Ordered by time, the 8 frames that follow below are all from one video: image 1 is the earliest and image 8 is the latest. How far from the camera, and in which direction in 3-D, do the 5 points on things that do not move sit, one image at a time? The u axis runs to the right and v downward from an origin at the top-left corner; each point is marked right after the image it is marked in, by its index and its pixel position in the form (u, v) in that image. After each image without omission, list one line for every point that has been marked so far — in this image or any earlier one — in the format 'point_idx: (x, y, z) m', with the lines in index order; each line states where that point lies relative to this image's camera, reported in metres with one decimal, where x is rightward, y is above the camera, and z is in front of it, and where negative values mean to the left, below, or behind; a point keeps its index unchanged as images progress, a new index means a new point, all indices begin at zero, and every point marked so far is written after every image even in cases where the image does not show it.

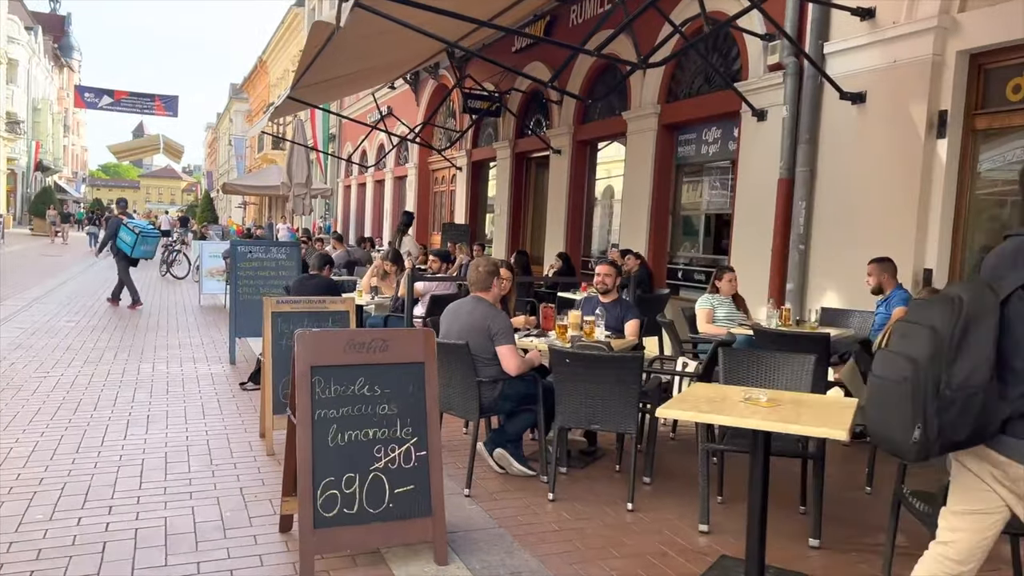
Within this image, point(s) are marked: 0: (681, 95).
0: (+2.1, +2.4, +10.0) m
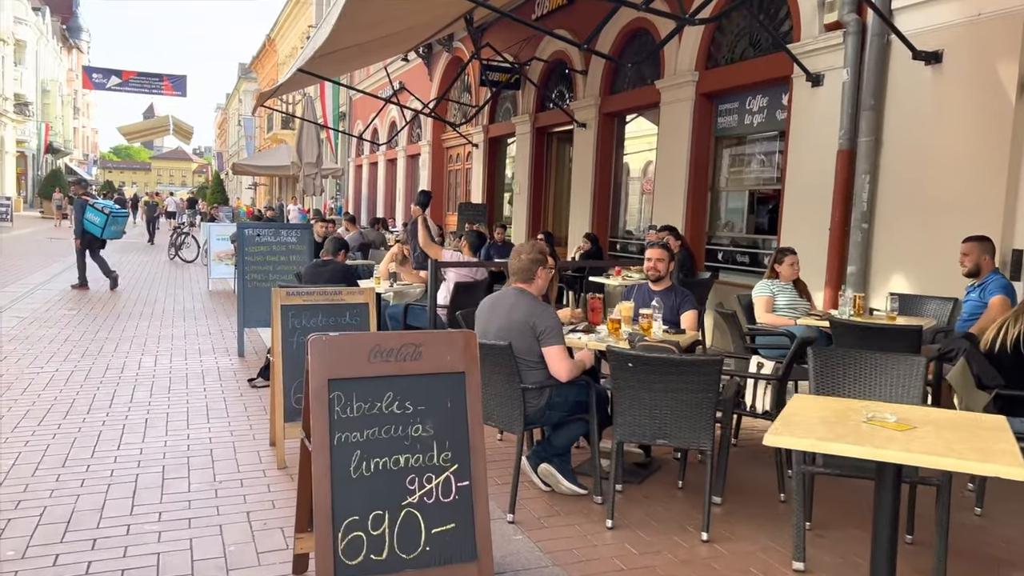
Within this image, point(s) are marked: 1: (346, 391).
0: (+2.4, +2.6, +9.2) m
1: (-0.6, -0.4, +2.9) m
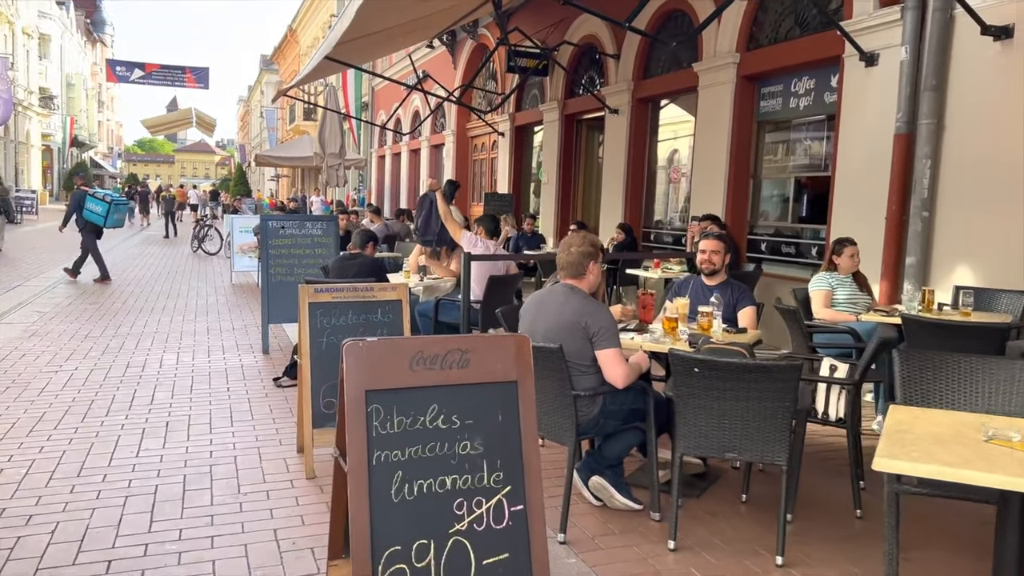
0: (+2.7, +2.7, +8.8) m
1: (-0.4, -0.4, +2.6) m
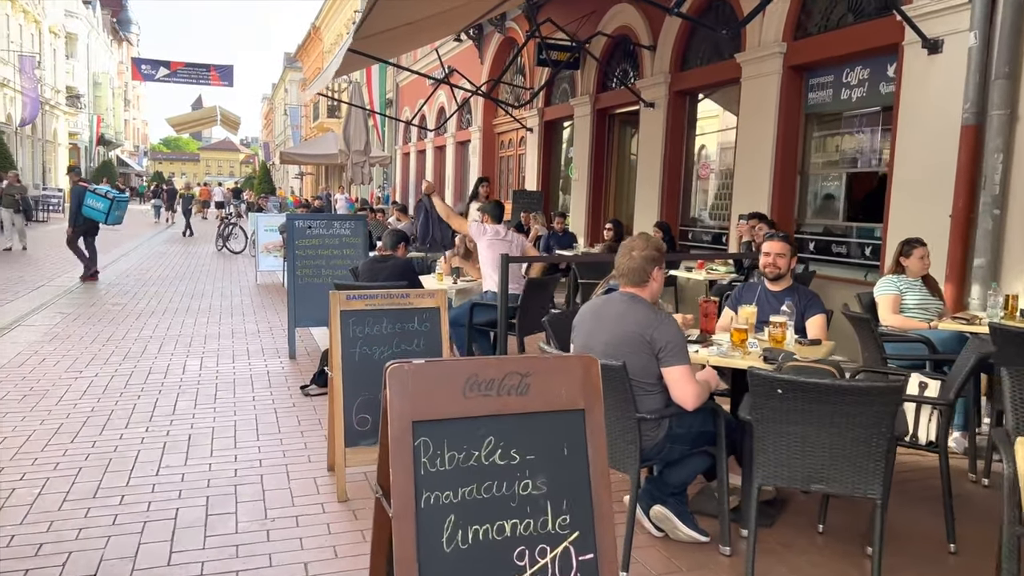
0: (+3.1, +2.6, +8.3) m
1: (-0.2, -0.4, +2.2) m
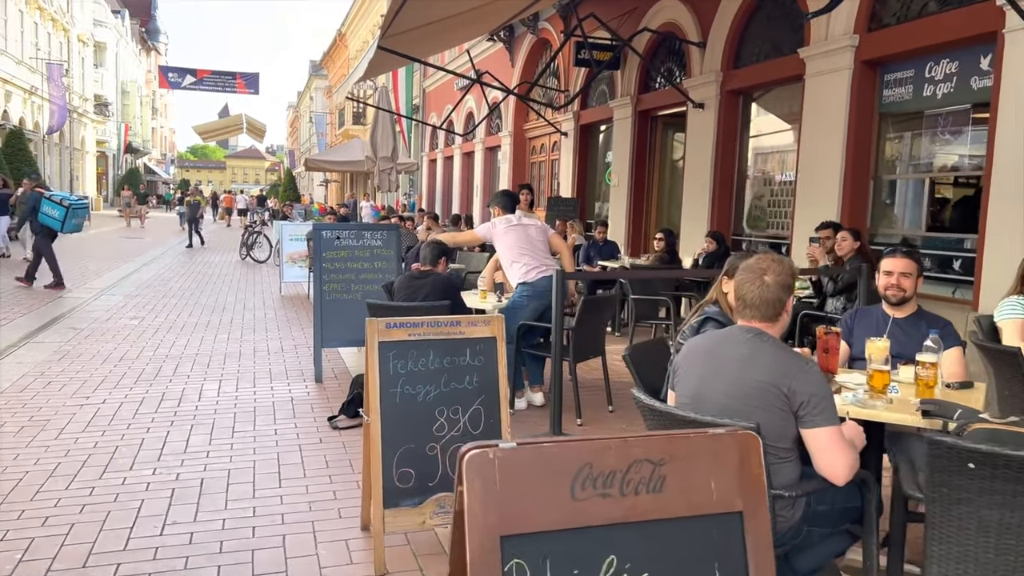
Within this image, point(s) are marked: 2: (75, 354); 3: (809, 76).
0: (+3.5, +2.5, +7.5) m
1: (0.0, -0.5, +1.5) m
2: (-4.1, -0.6, +7.6) m
3: (+3.0, +2.2, +8.3) m
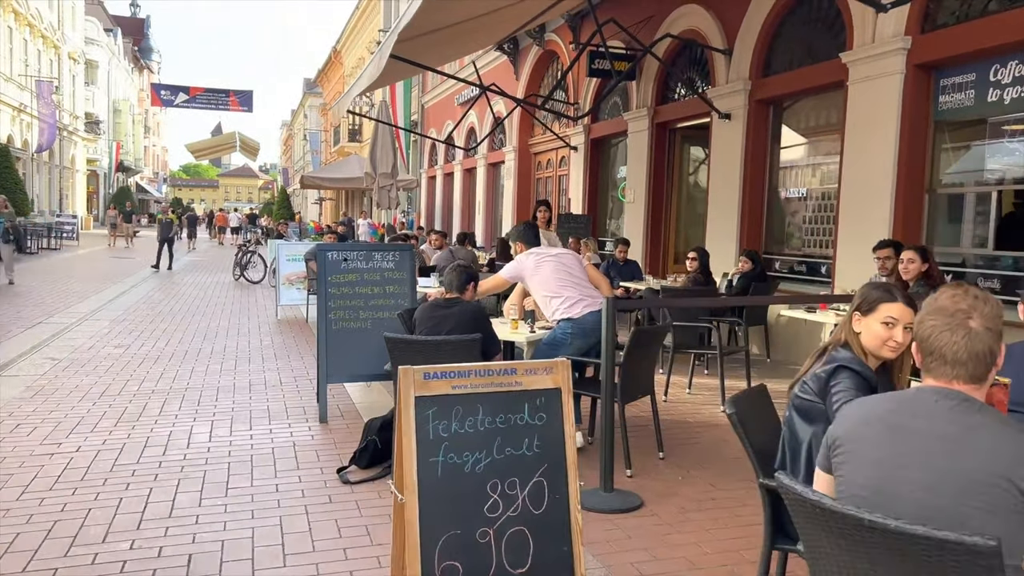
0: (+3.7, +2.3, +6.9) m
1: (+0.3, -0.6, +0.8) m
2: (-3.9, -0.9, +6.8) m
3: (+3.2, +1.9, +7.6) m
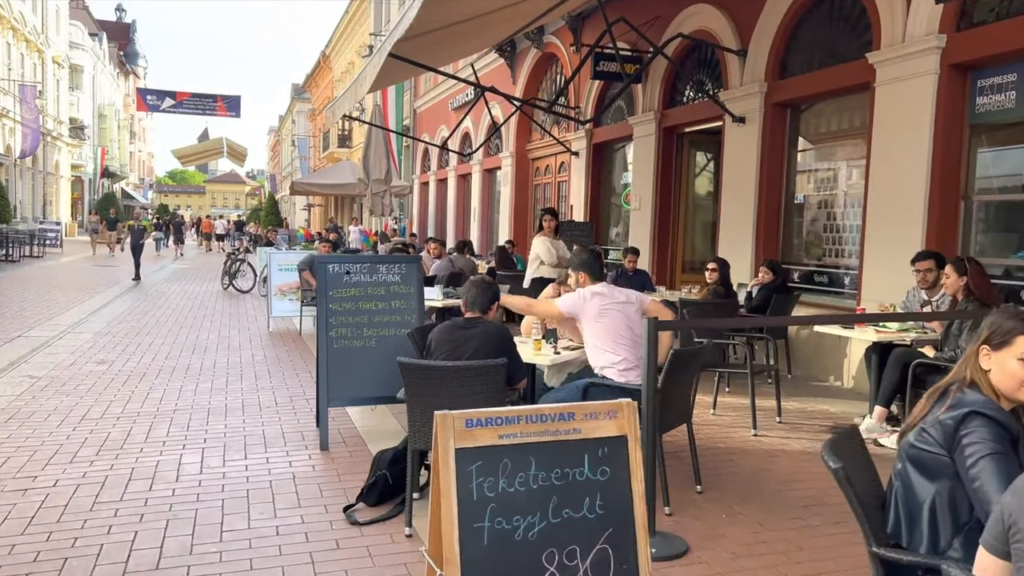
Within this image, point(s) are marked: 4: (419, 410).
0: (+3.8, +2.2, +6.5) m
1: (+0.5, -0.7, +0.3) m
2: (-3.8, -1.0, +6.3) m
3: (+3.3, +1.8, +7.2) m
4: (-0.4, -0.6, +3.9) m
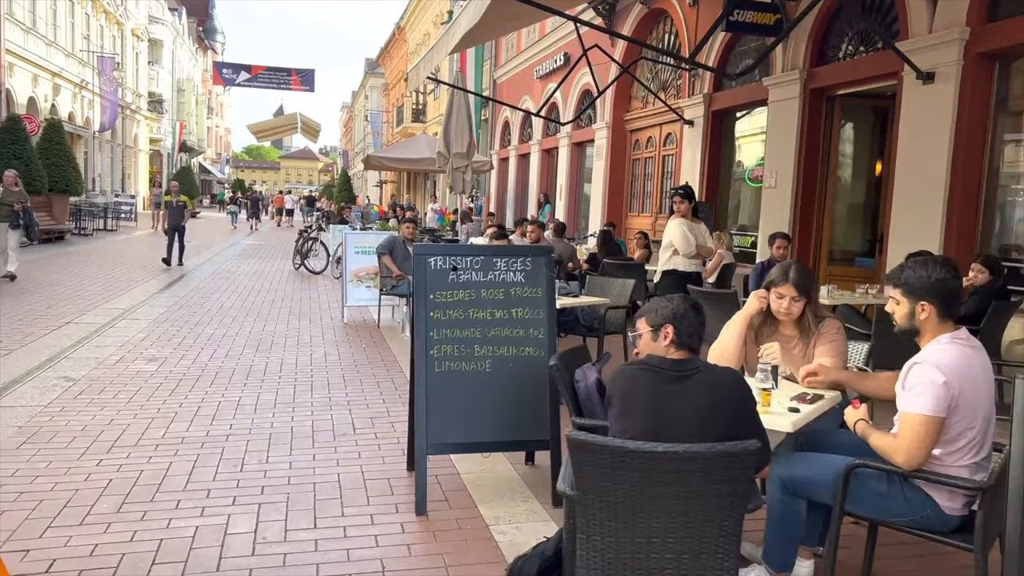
0: (+4.7, +2.1, +4.5) m
1: (+0.9, -0.8, -1.3) m
2: (-2.9, -0.9, +5.0) m
3: (+4.3, +1.8, +5.3) m
4: (+0.3, -0.7, +2.4) m
